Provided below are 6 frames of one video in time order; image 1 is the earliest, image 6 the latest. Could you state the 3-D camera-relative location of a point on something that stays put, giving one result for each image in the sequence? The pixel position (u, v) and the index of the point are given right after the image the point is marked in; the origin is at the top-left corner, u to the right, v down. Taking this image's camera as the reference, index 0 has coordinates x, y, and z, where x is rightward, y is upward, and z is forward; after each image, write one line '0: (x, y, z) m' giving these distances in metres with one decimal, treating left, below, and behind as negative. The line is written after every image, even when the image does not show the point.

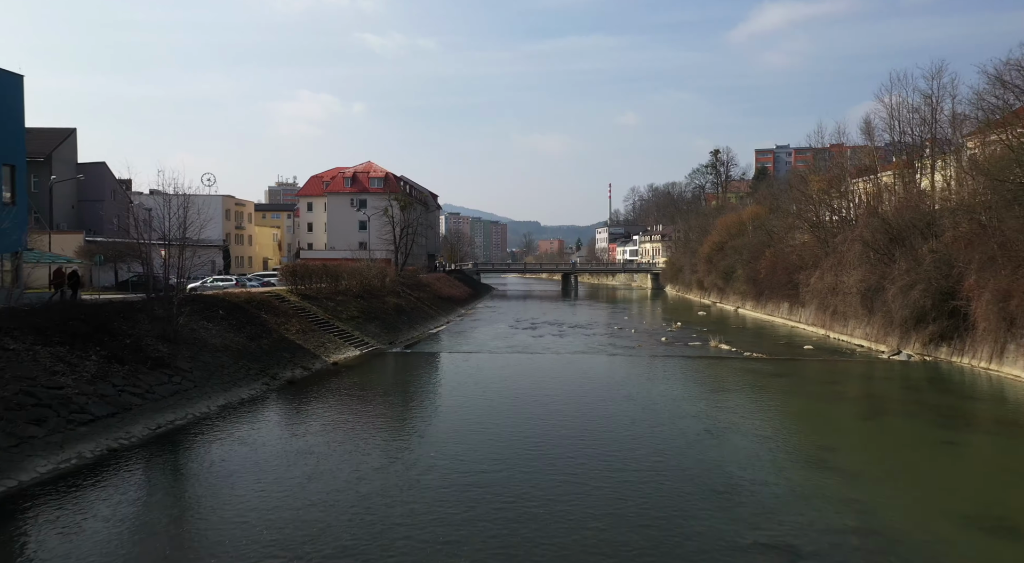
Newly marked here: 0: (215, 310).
0: (-7.5, -0.8, +18.9) m
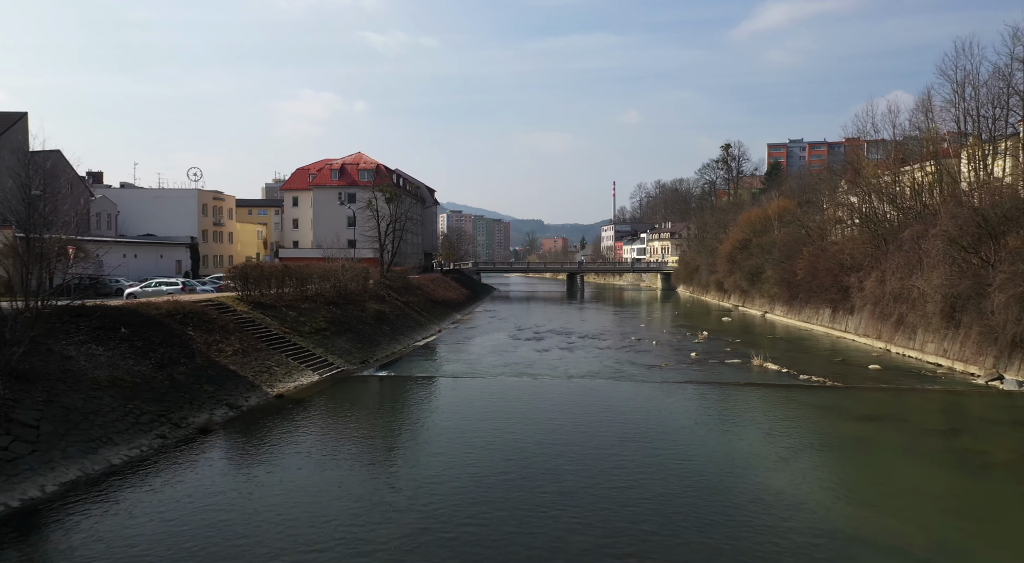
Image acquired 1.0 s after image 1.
0: (-7.6, -0.9, +14.1) m
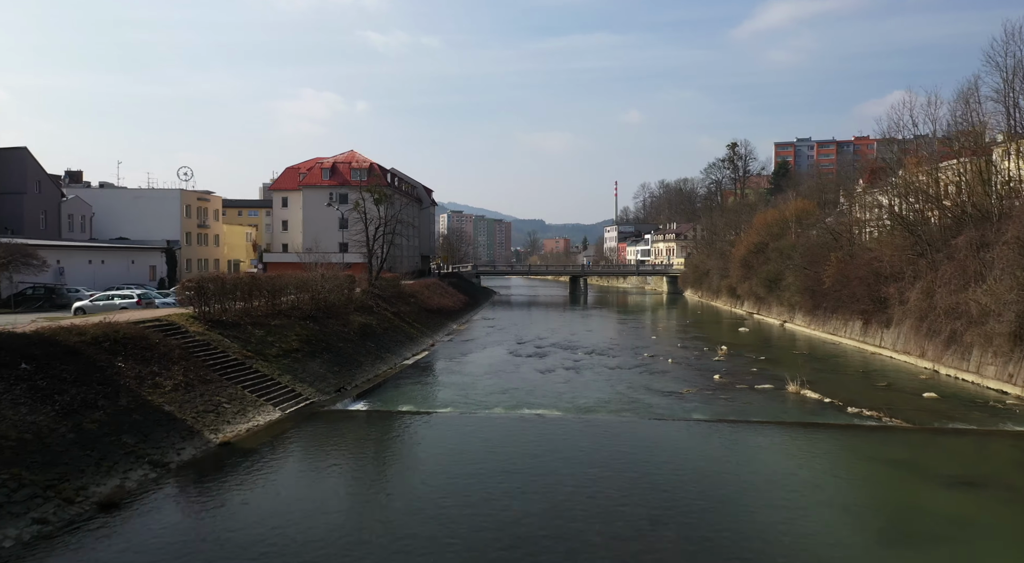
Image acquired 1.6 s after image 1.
0: (-7.6, -1.3, +11.3) m
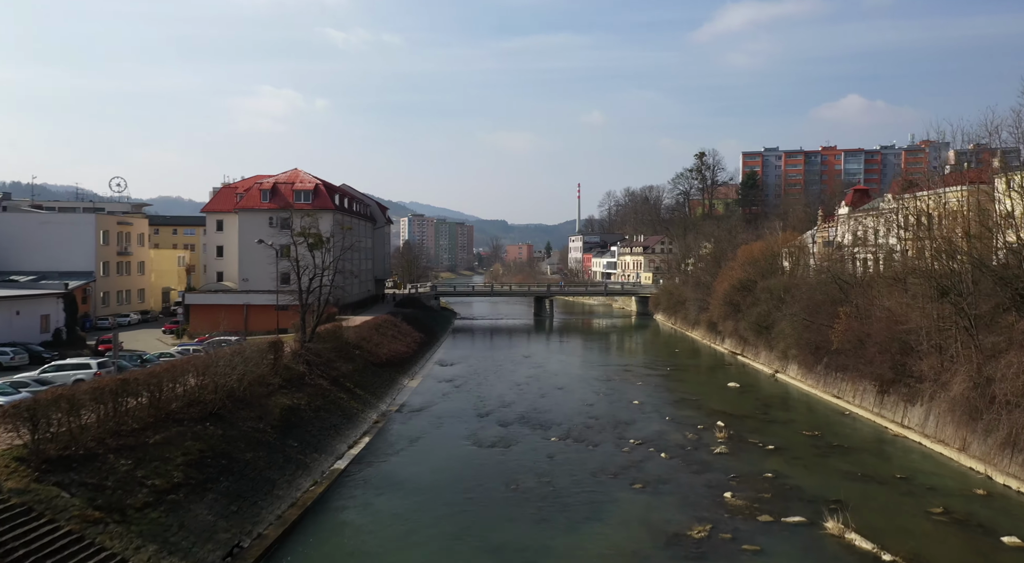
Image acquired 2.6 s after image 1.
0: (-8.0, -3.5, +6.1) m
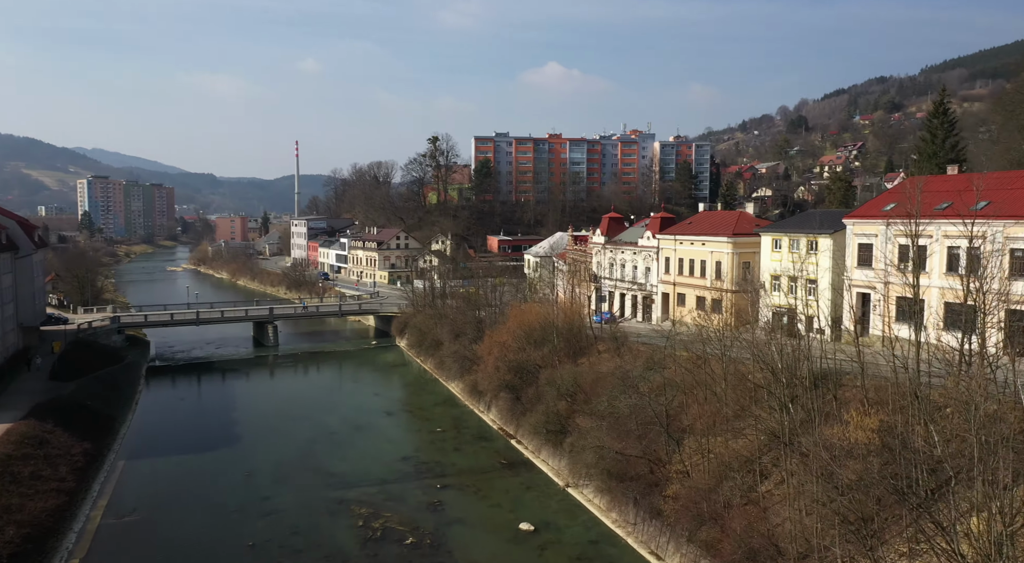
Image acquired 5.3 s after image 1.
0: (-6.4, -9.5, -5.6) m
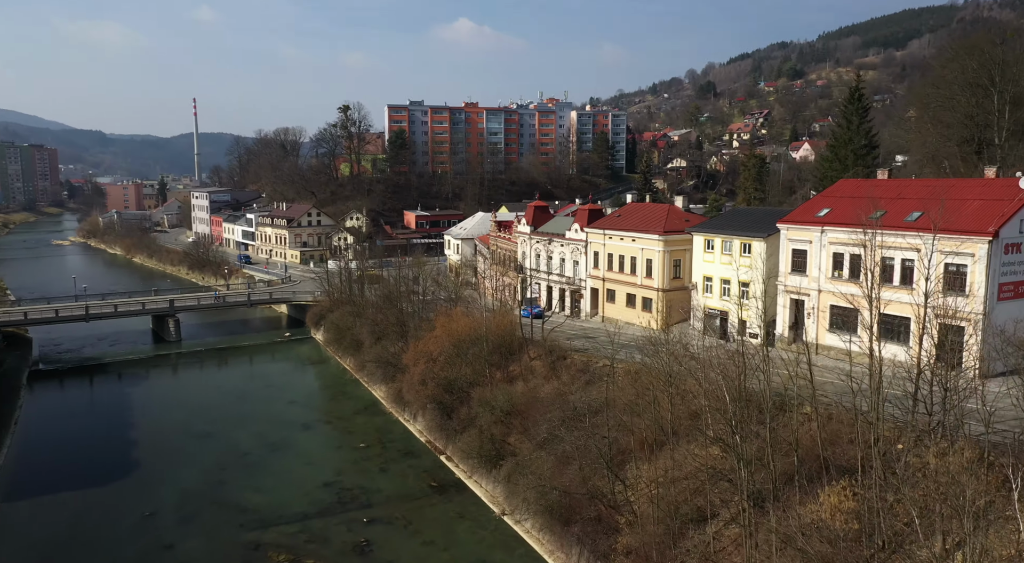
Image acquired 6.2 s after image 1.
0: (-4.8, -12.2, -7.7) m
